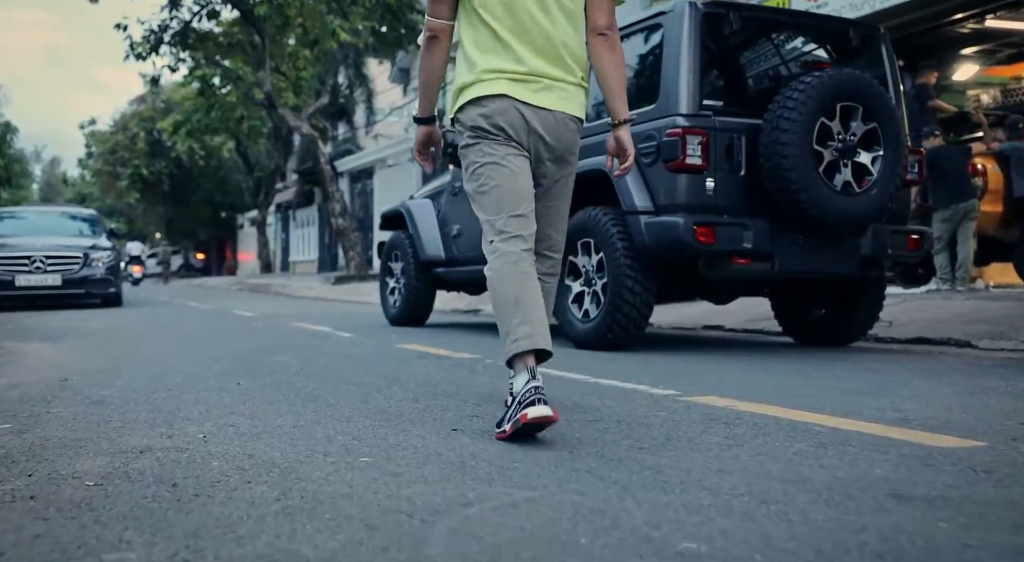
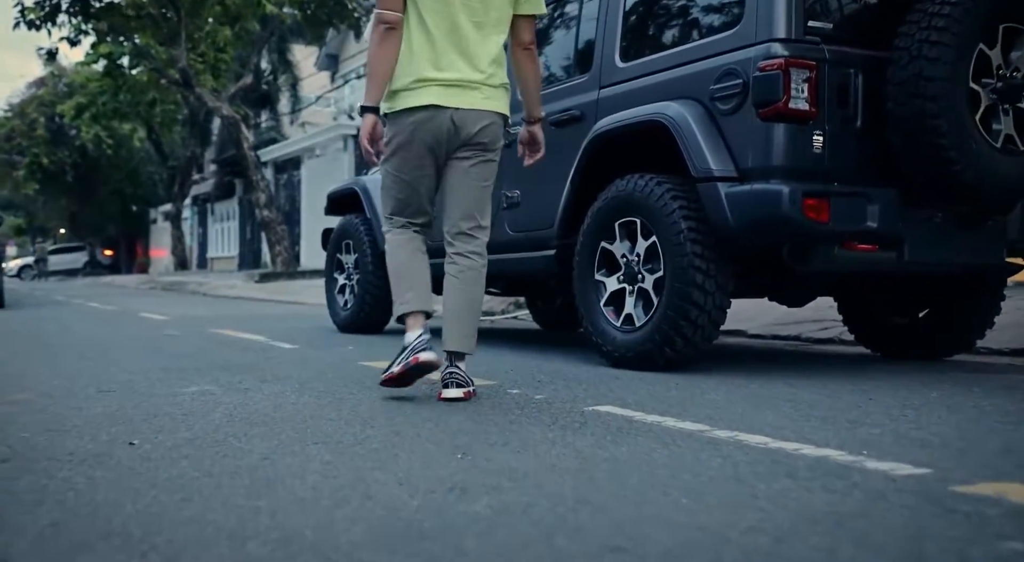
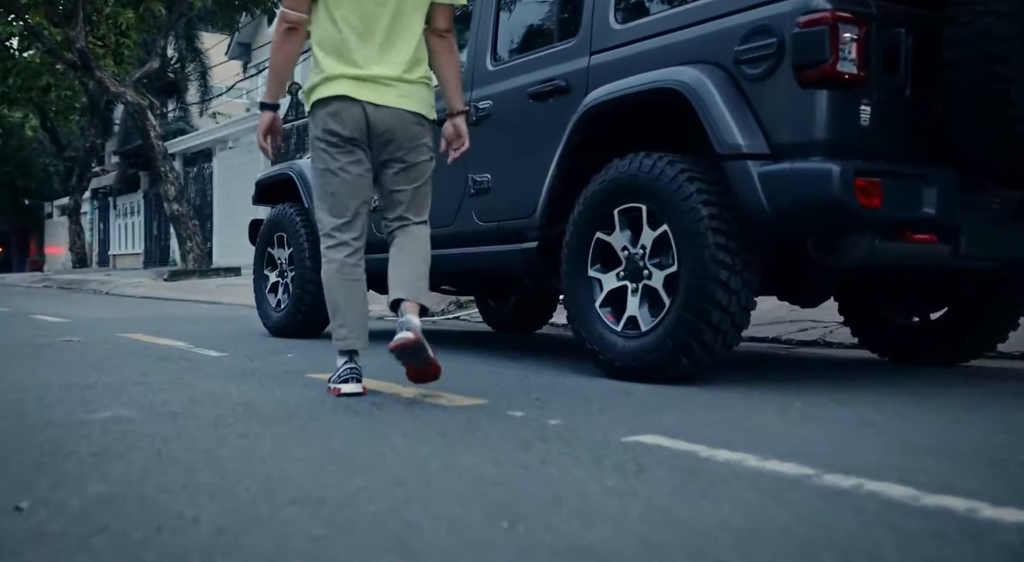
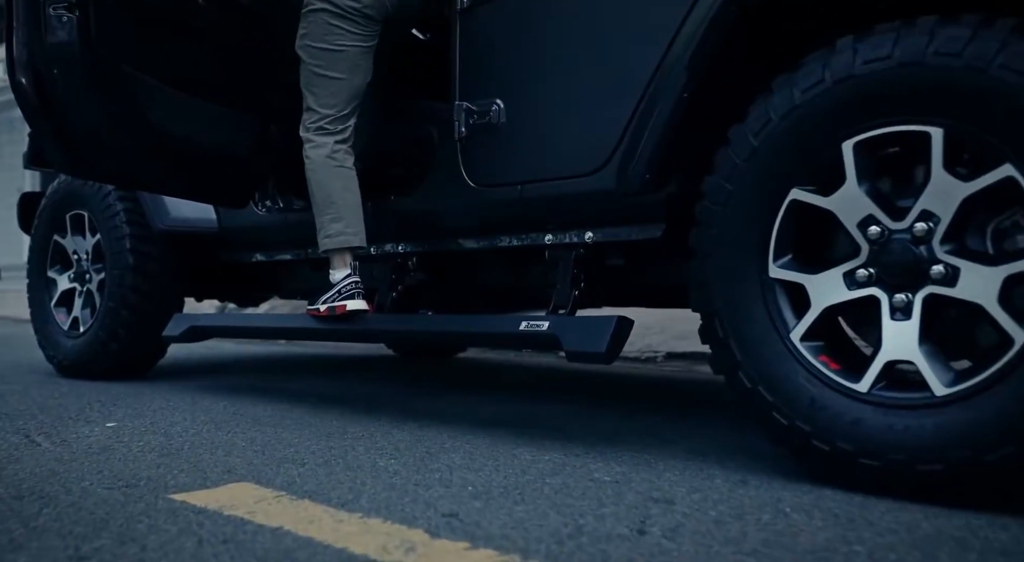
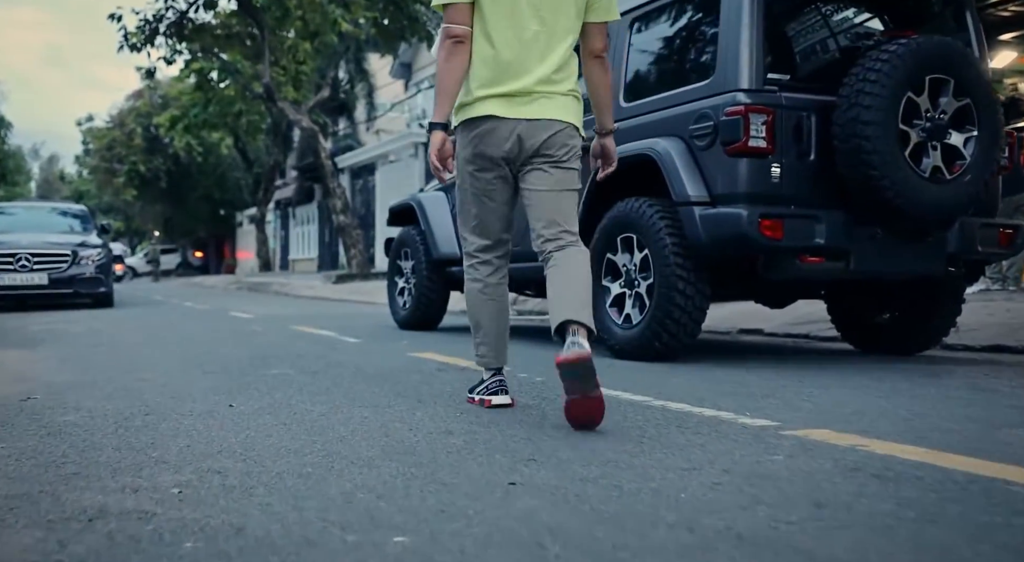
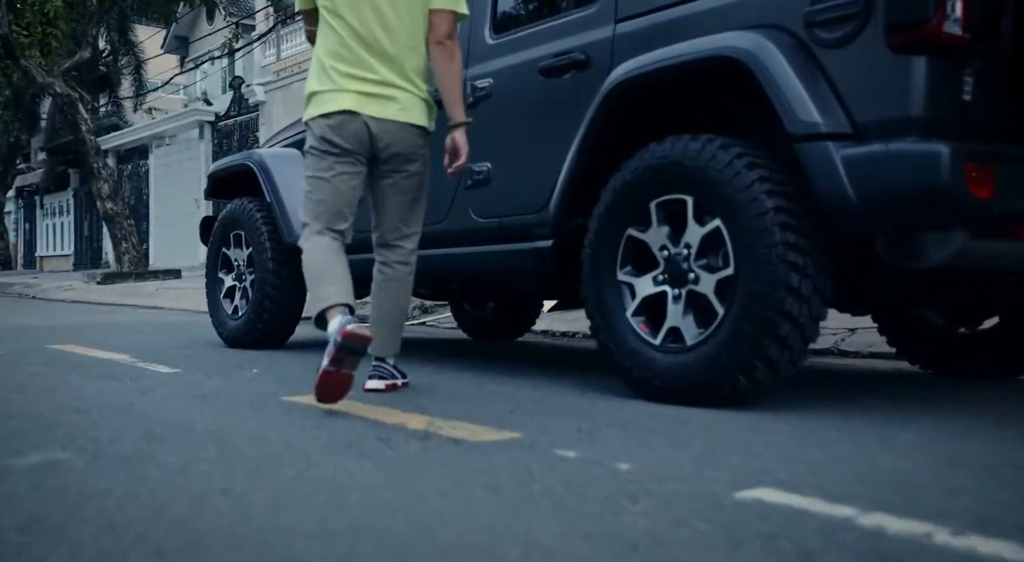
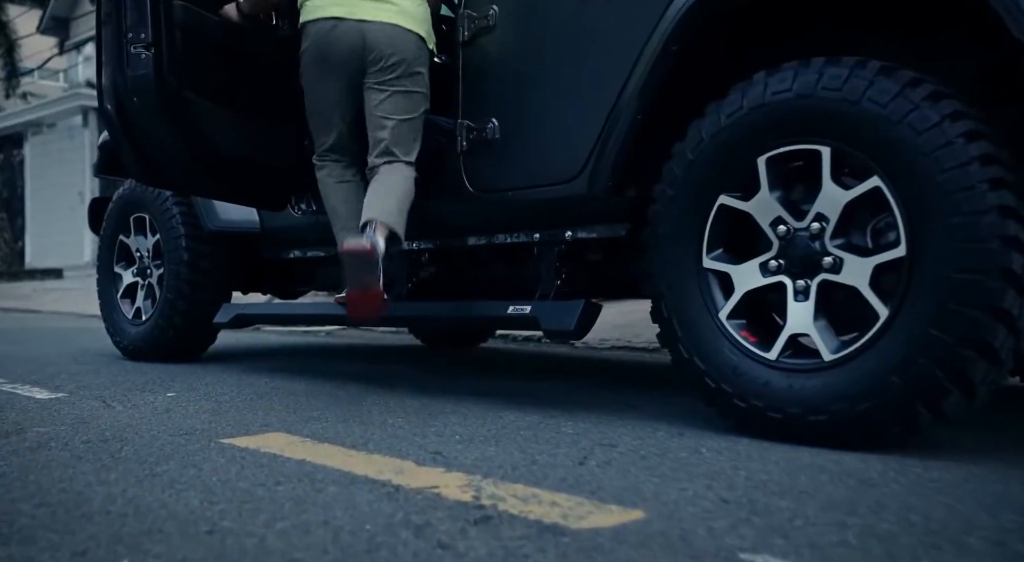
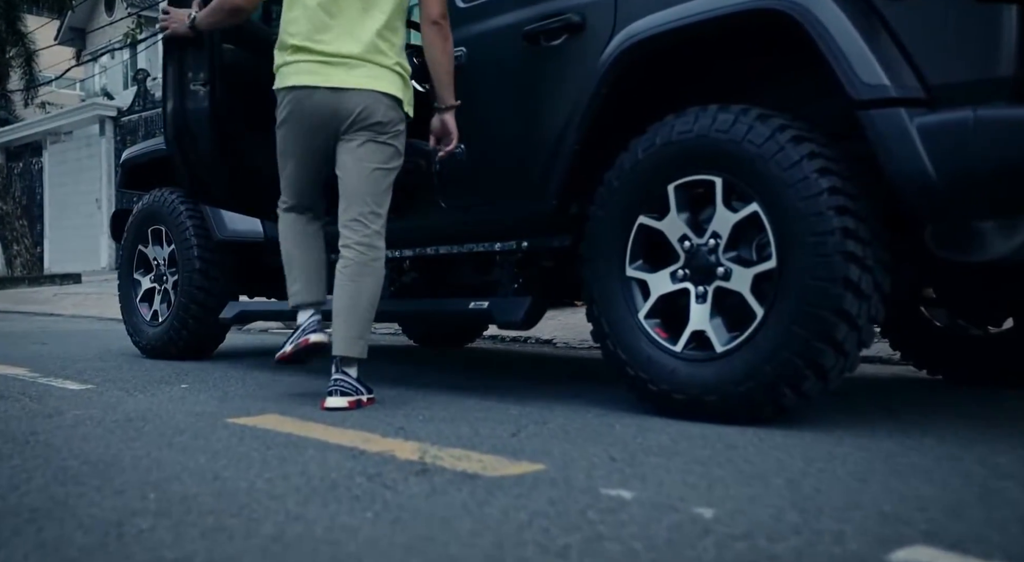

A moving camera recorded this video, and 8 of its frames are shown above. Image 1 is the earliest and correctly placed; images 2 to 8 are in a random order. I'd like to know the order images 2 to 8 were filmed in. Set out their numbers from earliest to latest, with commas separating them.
5, 2, 3, 6, 8, 7, 4
